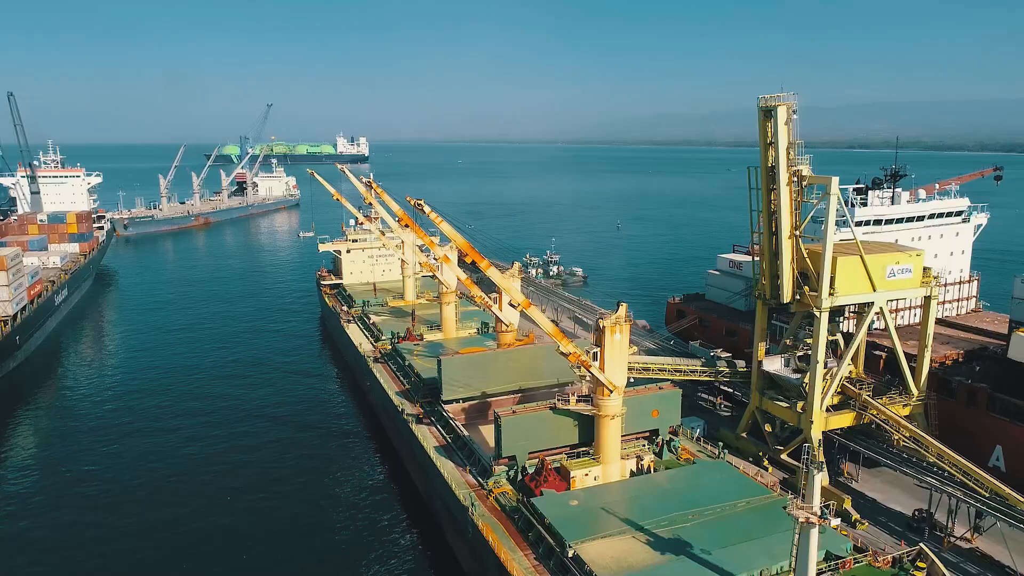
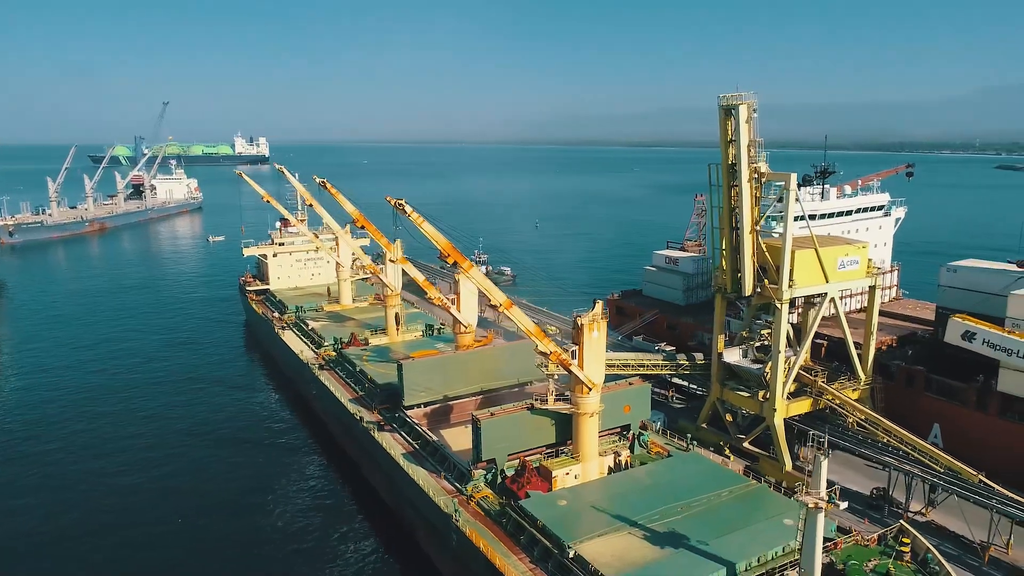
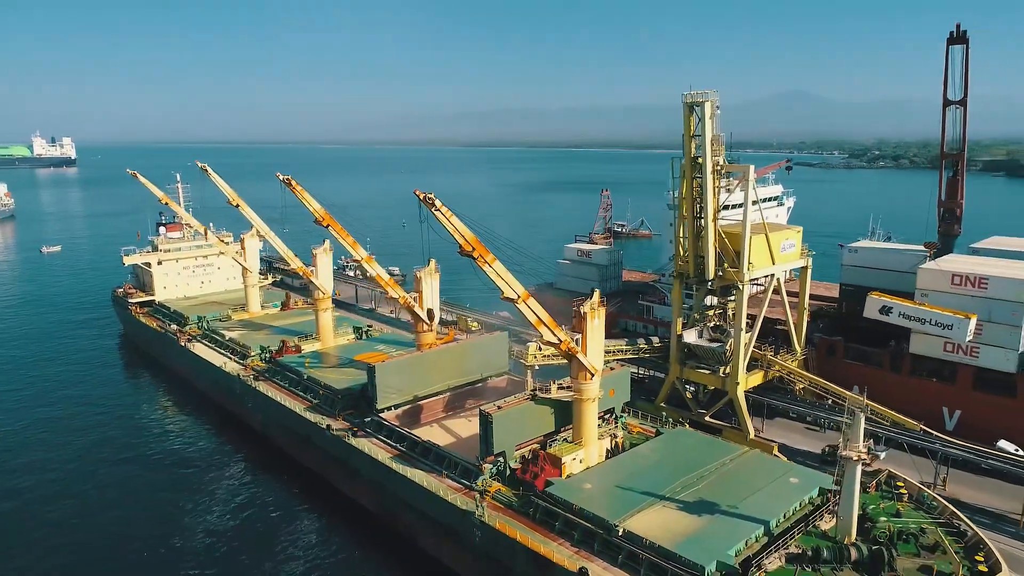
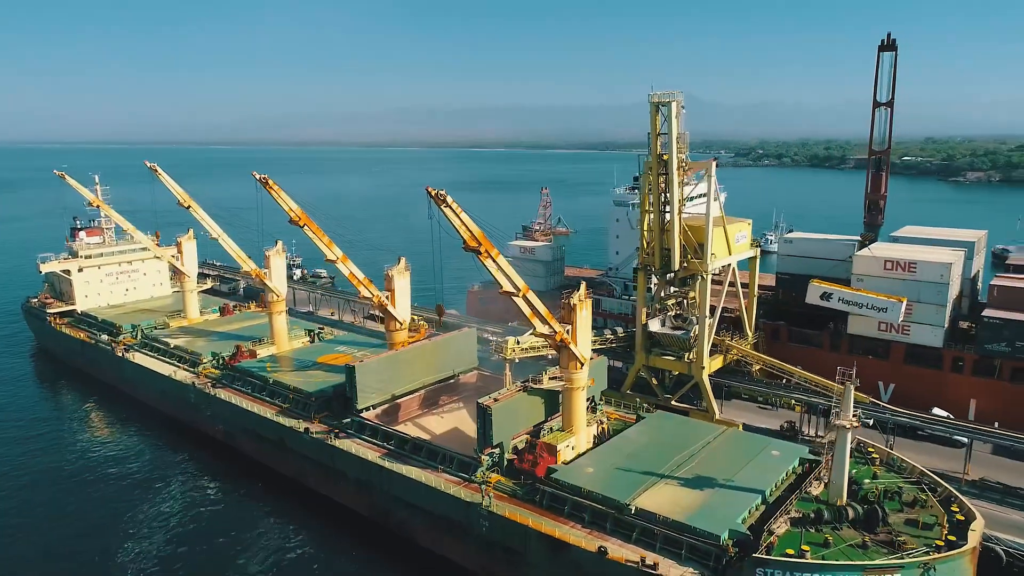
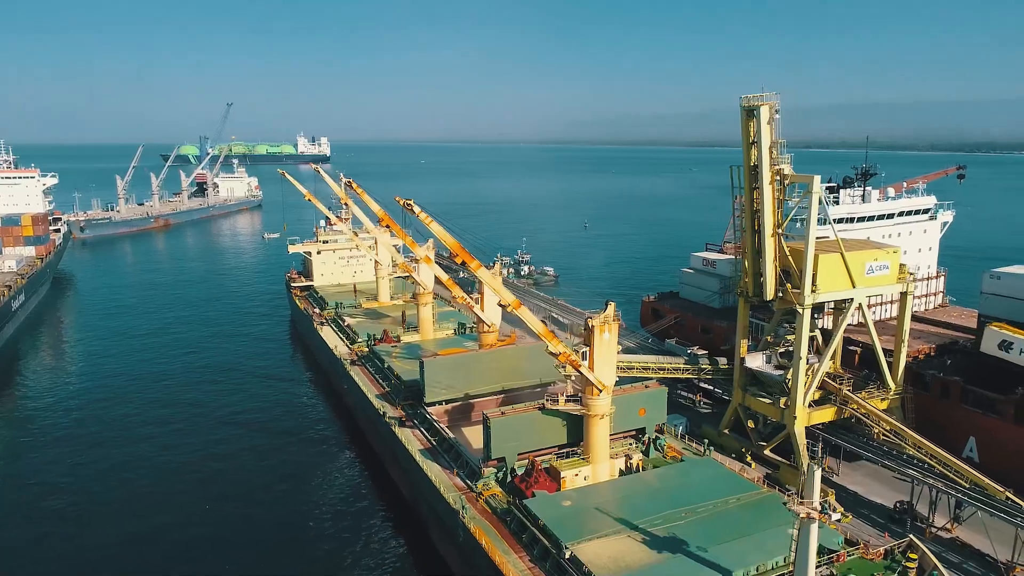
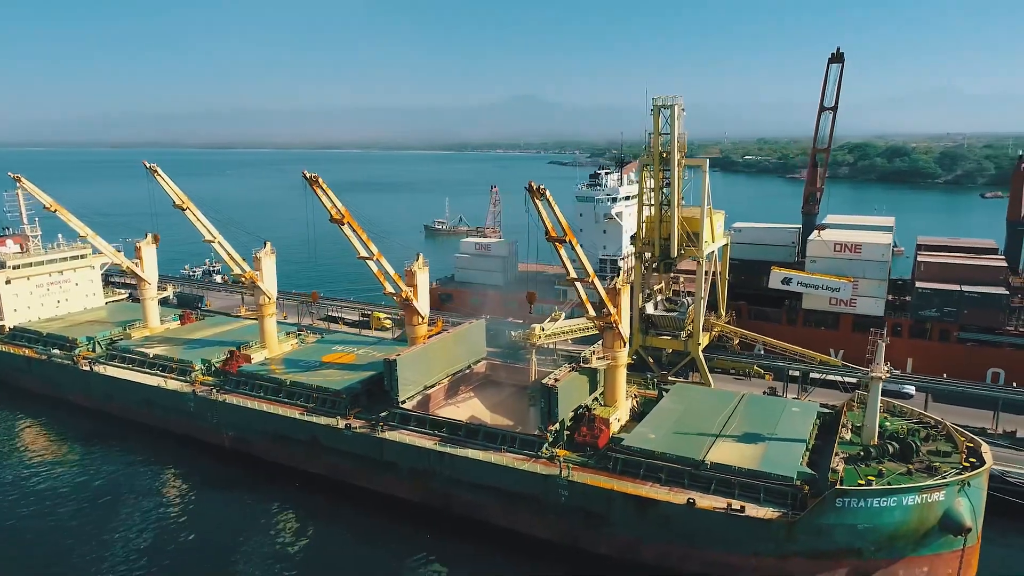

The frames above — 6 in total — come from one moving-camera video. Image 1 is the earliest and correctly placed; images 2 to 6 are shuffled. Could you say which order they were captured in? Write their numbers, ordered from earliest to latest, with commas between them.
5, 2, 3, 4, 6
